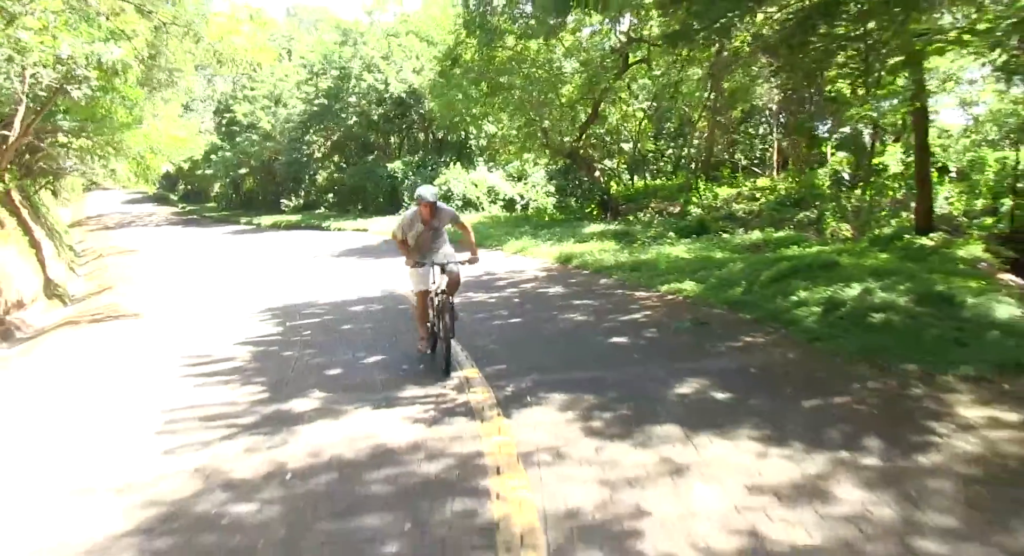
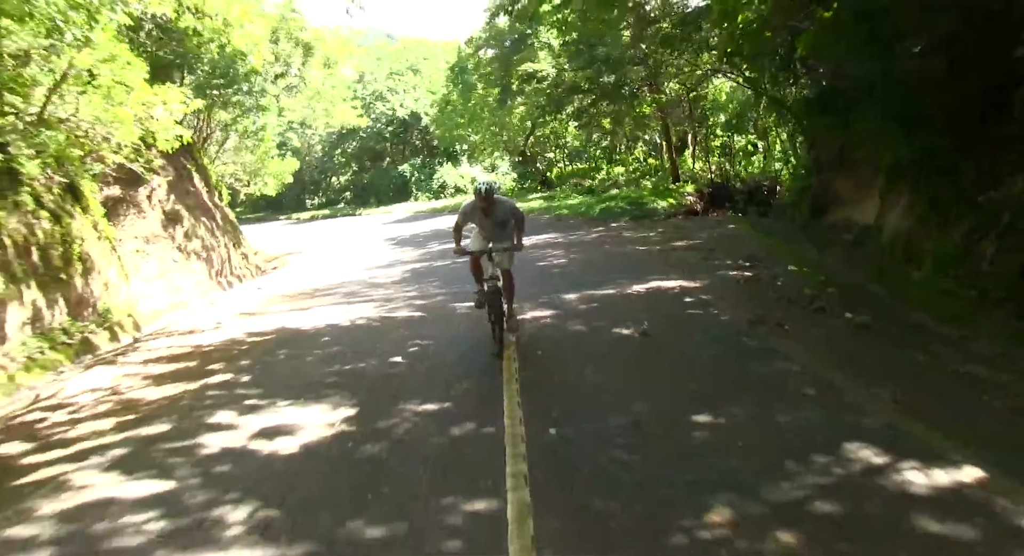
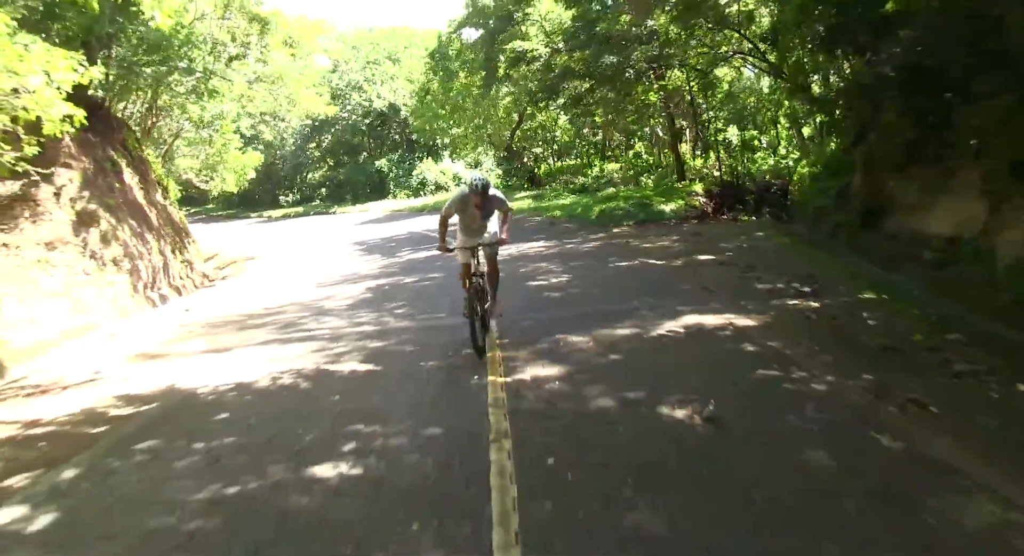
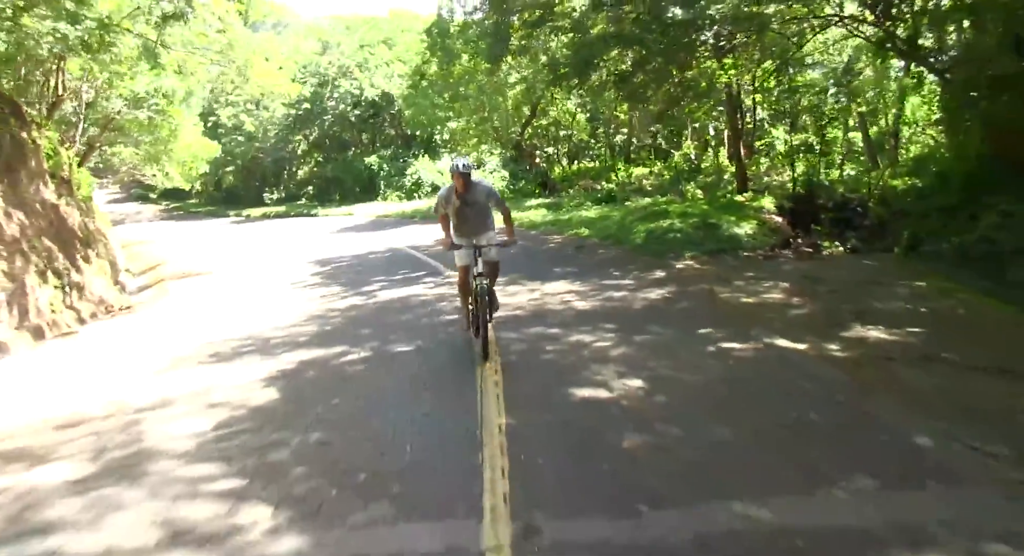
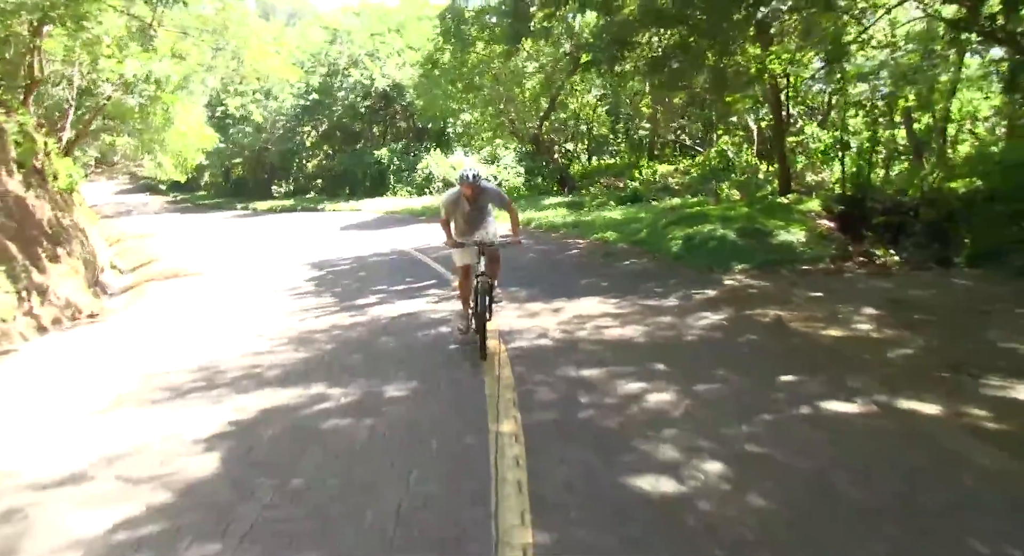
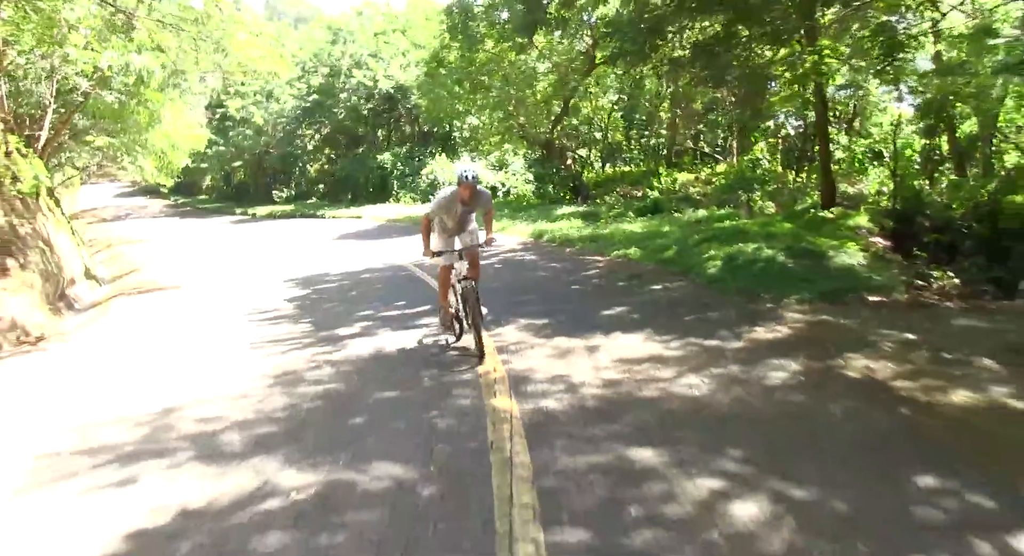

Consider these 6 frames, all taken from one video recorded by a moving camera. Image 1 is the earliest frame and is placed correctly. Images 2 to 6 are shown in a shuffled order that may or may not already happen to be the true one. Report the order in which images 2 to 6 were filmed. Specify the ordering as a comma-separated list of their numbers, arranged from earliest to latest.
6, 5, 4, 3, 2
